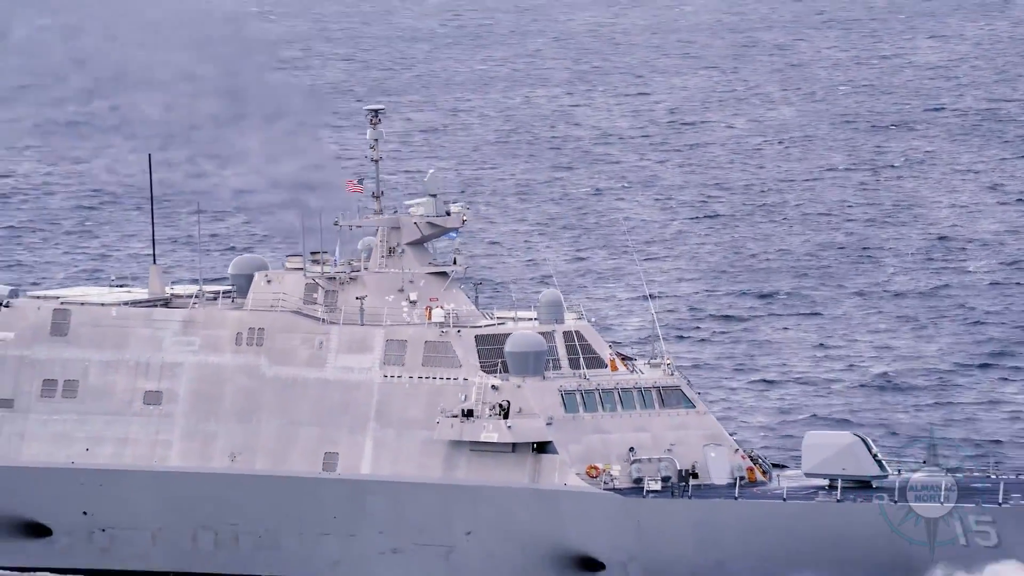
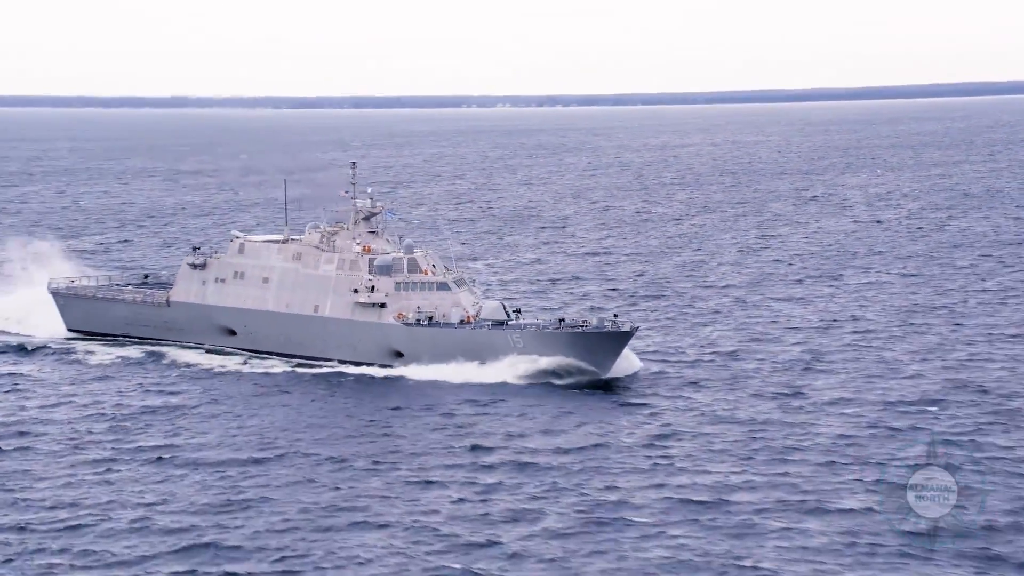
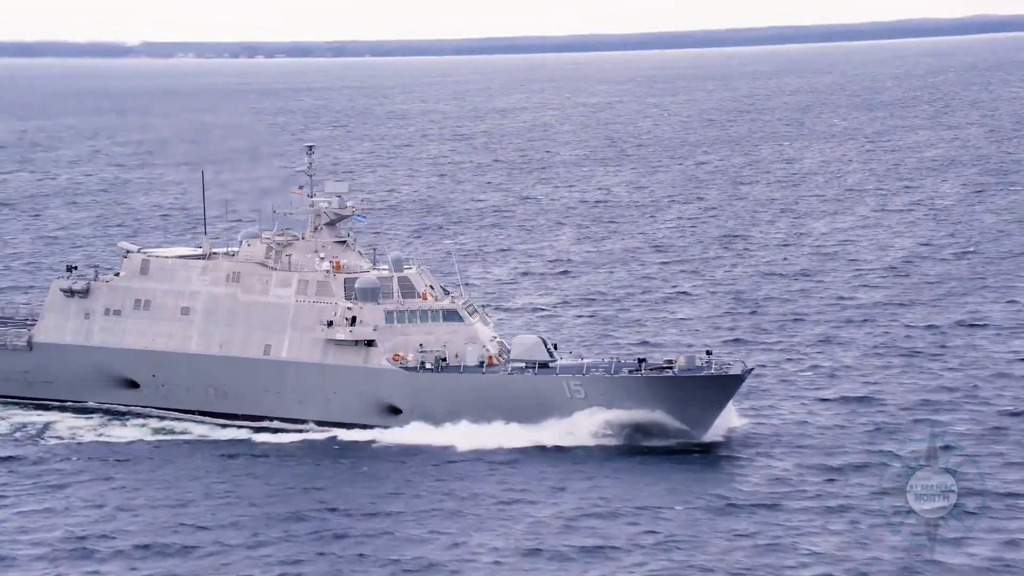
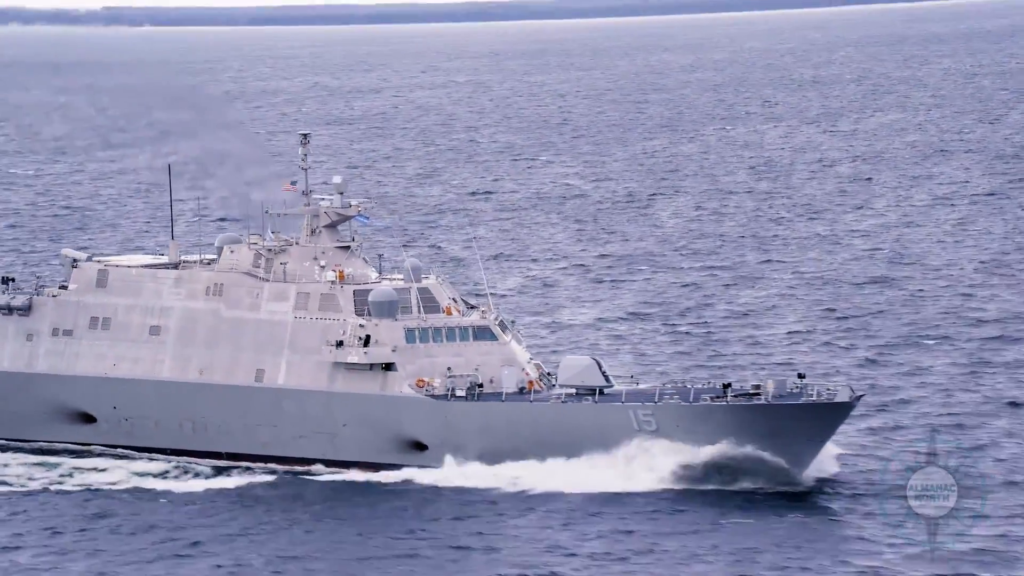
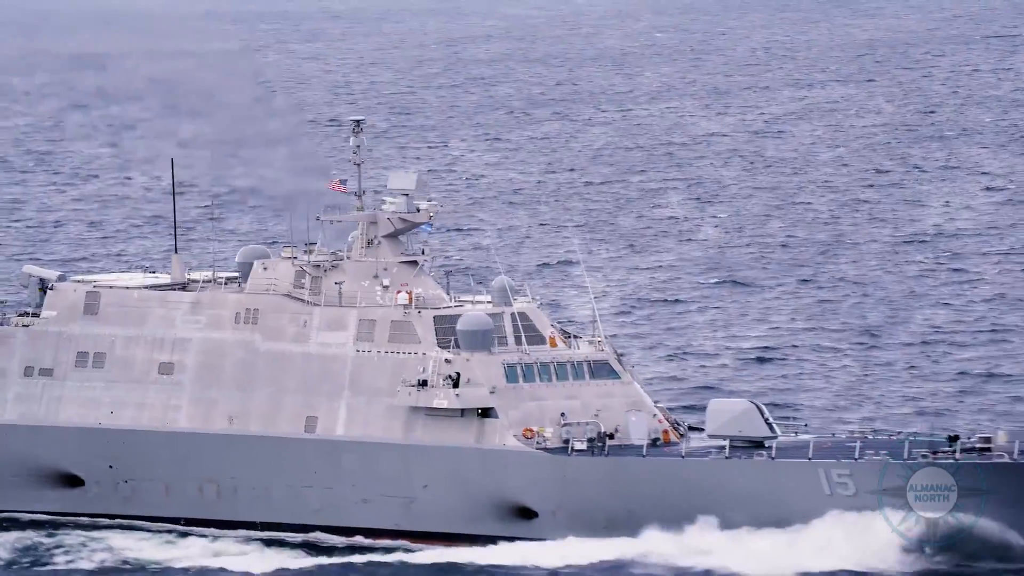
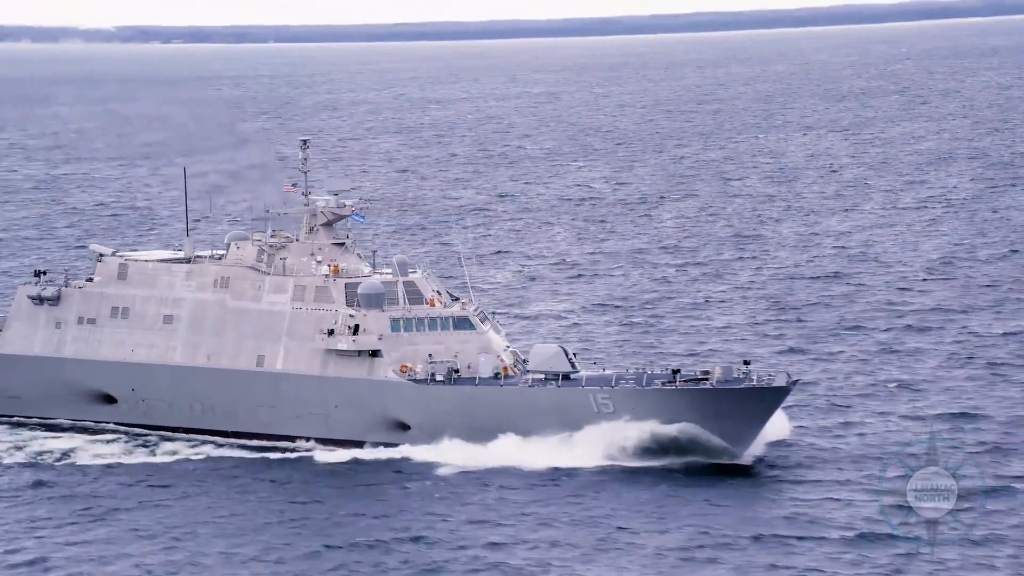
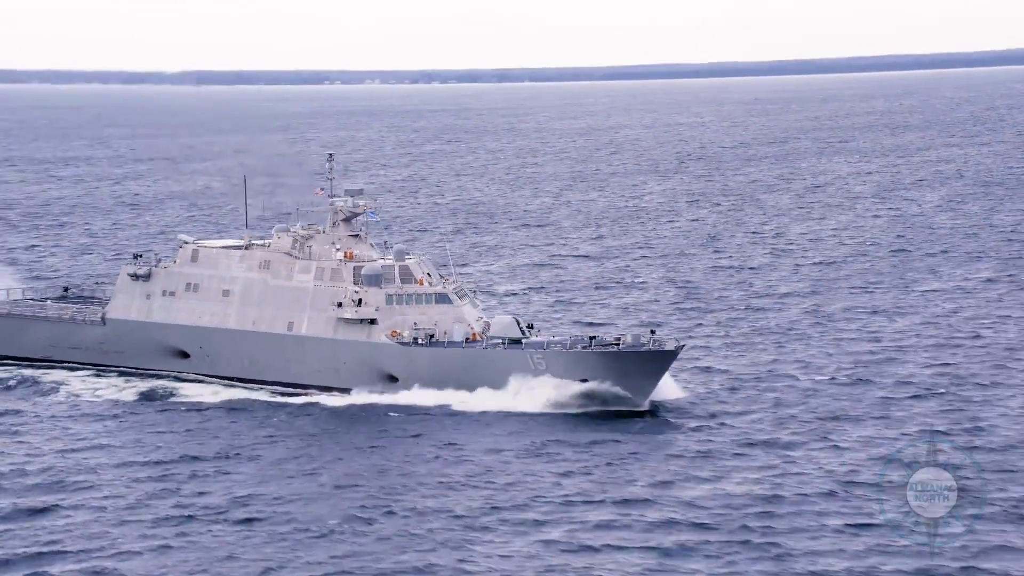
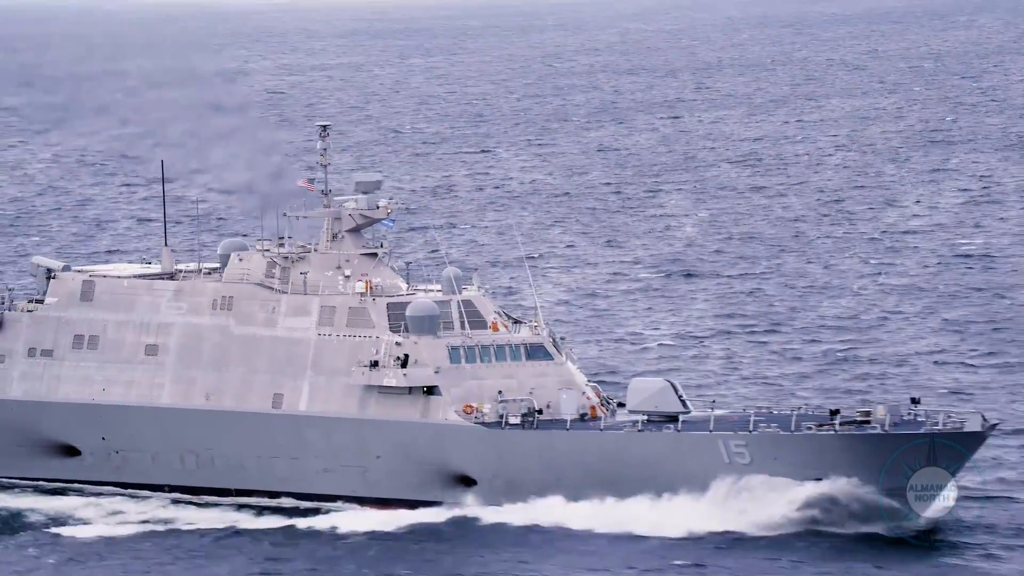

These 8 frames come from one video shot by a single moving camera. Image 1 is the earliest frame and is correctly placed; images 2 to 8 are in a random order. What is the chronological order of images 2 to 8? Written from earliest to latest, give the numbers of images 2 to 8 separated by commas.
5, 8, 4, 6, 3, 7, 2
